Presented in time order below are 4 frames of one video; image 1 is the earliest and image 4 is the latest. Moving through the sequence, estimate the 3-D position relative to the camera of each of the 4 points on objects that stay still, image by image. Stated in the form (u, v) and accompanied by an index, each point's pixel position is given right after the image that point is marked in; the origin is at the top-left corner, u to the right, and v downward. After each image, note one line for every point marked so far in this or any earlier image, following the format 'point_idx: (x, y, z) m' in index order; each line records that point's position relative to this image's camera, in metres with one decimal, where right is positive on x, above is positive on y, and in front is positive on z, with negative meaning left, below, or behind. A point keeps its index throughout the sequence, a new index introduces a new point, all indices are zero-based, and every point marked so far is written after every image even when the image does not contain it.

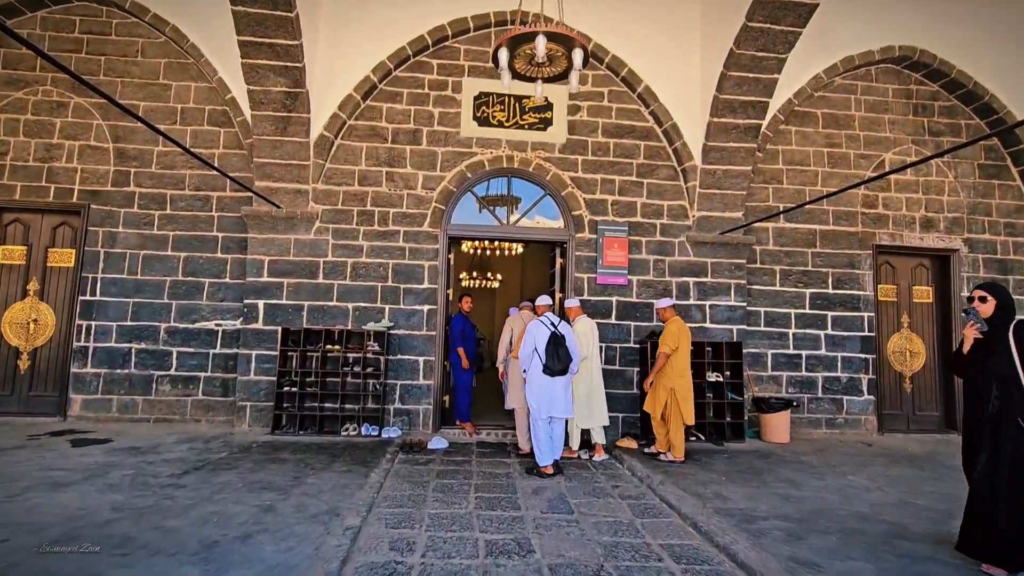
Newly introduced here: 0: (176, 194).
0: (-3.7, +1.0, +5.6) m
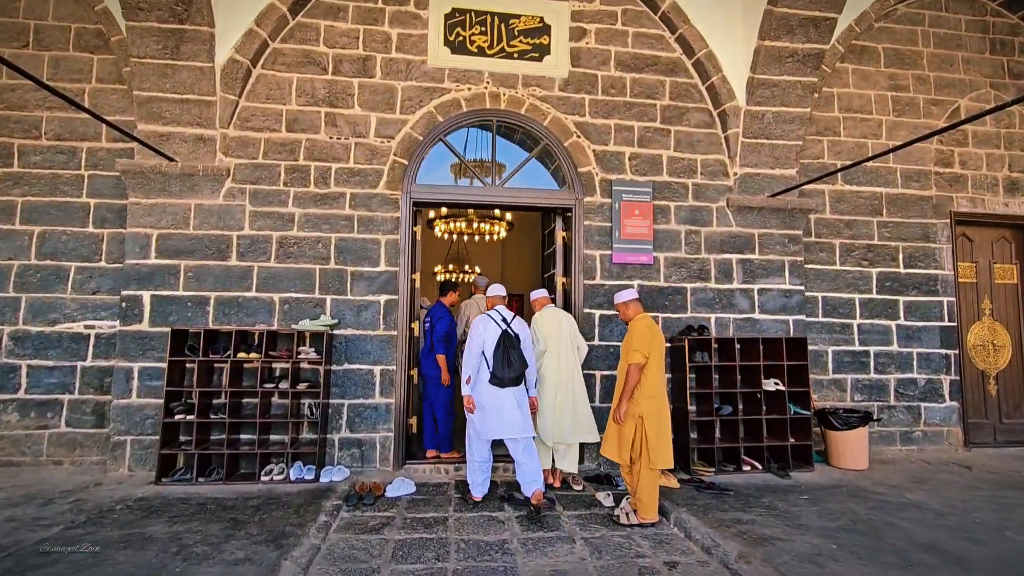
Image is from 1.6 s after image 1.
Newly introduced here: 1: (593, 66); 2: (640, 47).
0: (-3.8, +1.1, +4.0) m
1: (+0.7, +1.9, +4.4) m
2: (+1.1, +2.1, +4.5) m
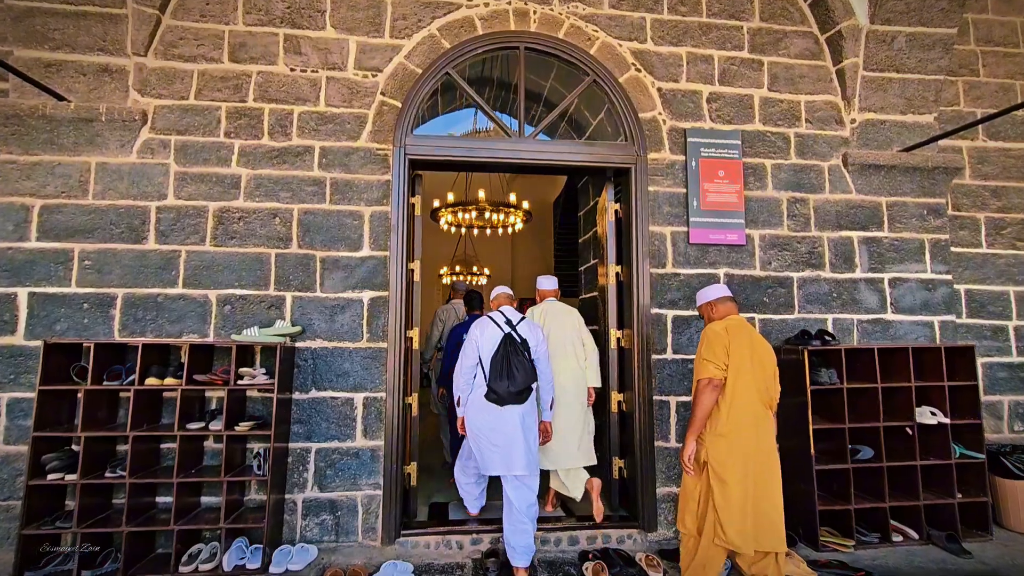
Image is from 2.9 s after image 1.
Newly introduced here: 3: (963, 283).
0: (-3.6, +1.1, +2.9) m
1: (+0.9, +1.9, +3.2) m
2: (+1.3, +2.1, +3.3) m
3: (+3.0, 0.0, +3.4) m
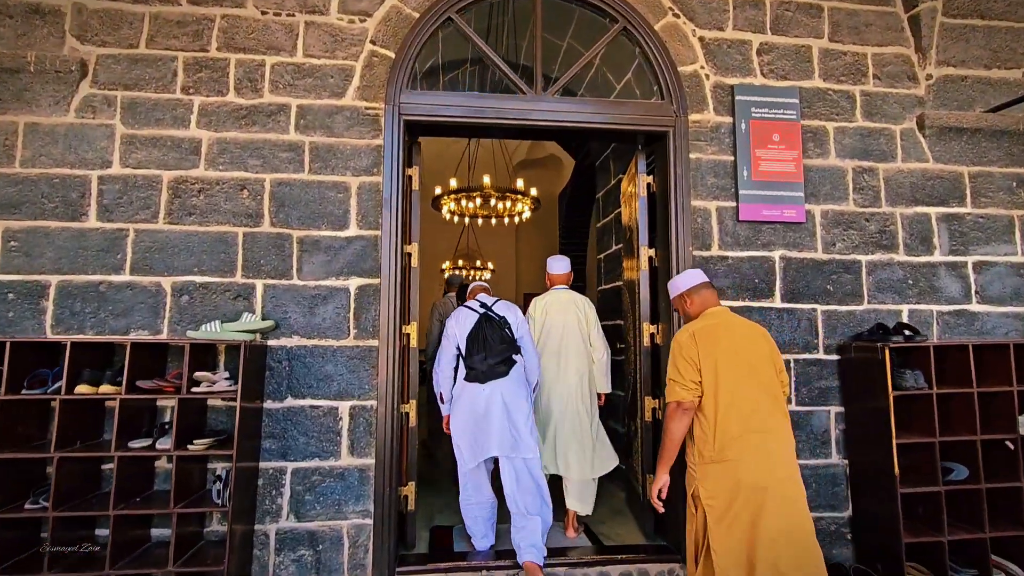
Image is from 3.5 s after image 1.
0: (-3.5, +1.2, +2.4) m
1: (+1.0, +2.0, +2.7) m
2: (+1.4, +2.2, +2.8) m
3: (+3.1, +0.1, +2.9) m
